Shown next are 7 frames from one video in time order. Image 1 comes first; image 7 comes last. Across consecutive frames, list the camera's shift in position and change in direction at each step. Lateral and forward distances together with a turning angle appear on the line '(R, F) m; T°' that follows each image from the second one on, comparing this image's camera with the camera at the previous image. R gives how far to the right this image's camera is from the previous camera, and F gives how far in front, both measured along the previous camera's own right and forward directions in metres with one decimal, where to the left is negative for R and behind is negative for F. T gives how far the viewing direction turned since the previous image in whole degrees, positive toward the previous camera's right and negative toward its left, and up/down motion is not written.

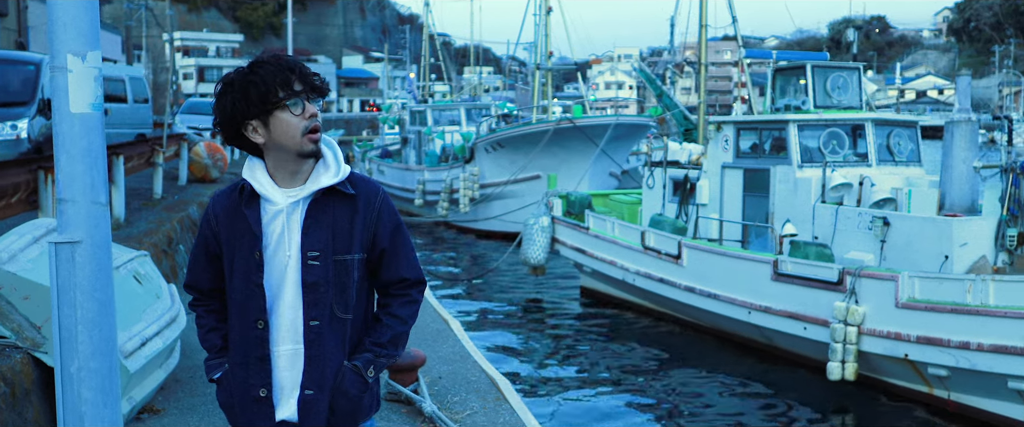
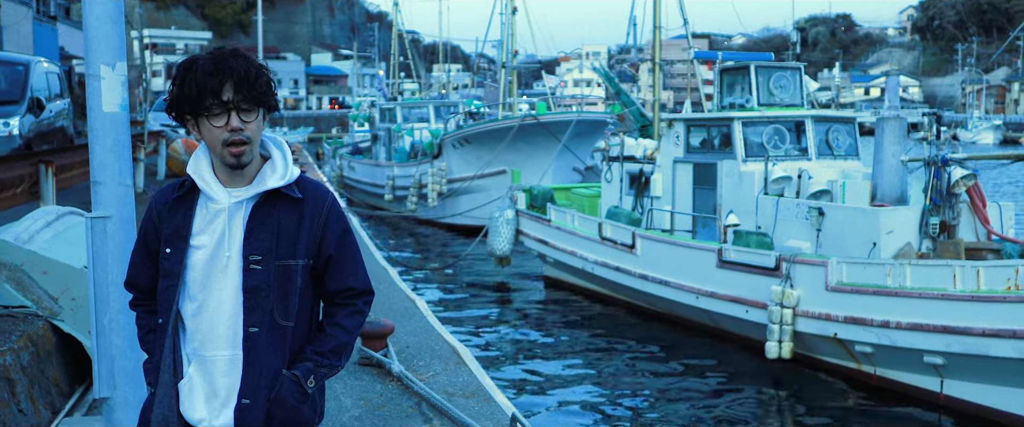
(+0.1, -0.7) m; +2°
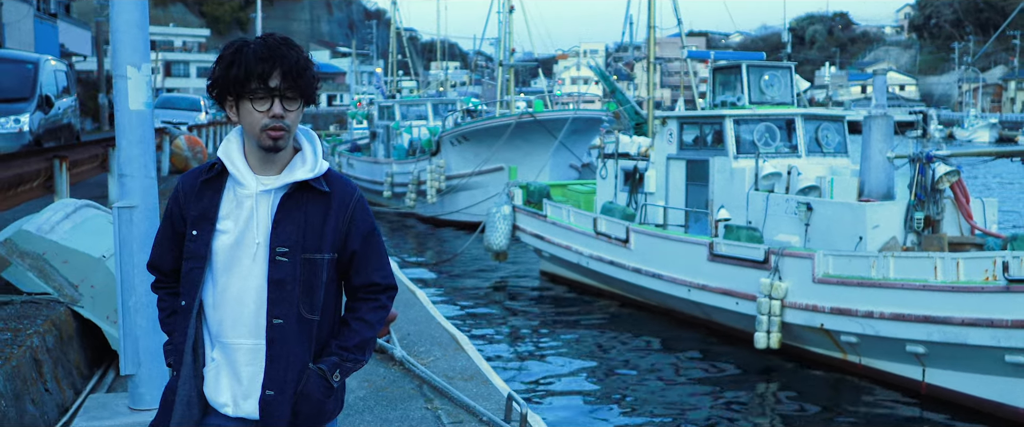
(0.0, -0.3) m; 0°
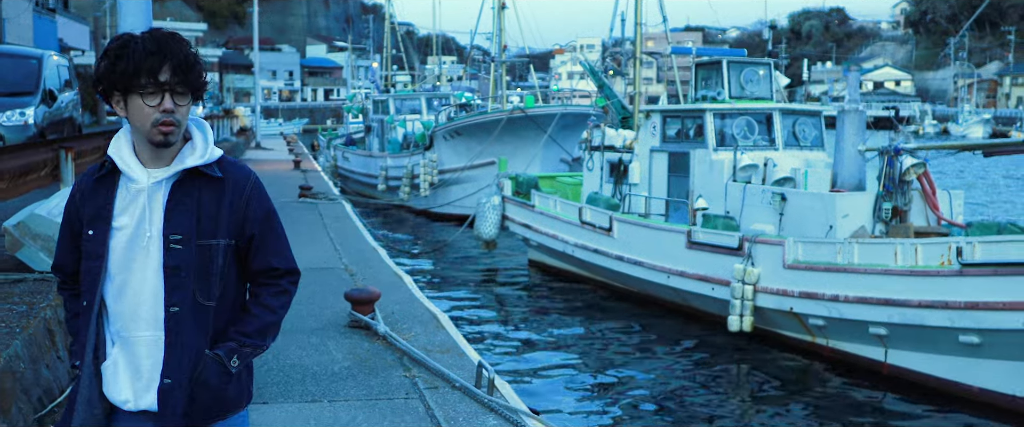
(+0.1, -0.5) m; 0°
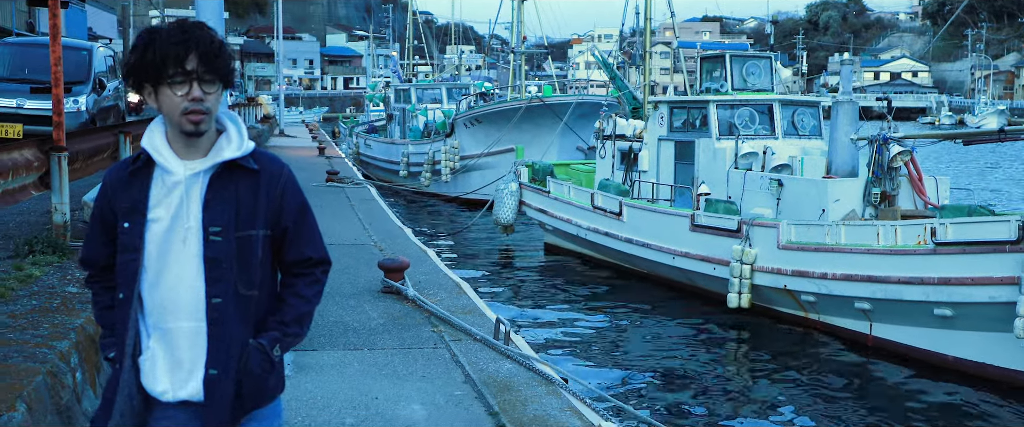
(0.0, -0.9) m; -1°
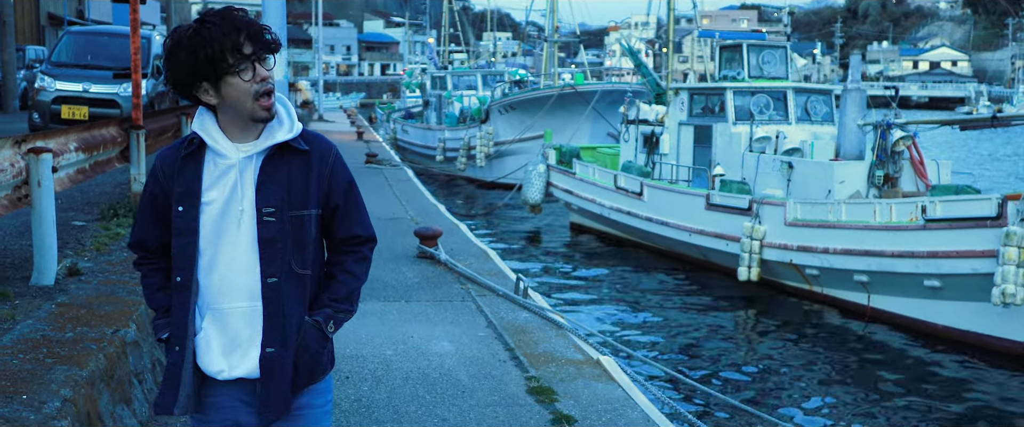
(+0.1, -0.9) m; -2°
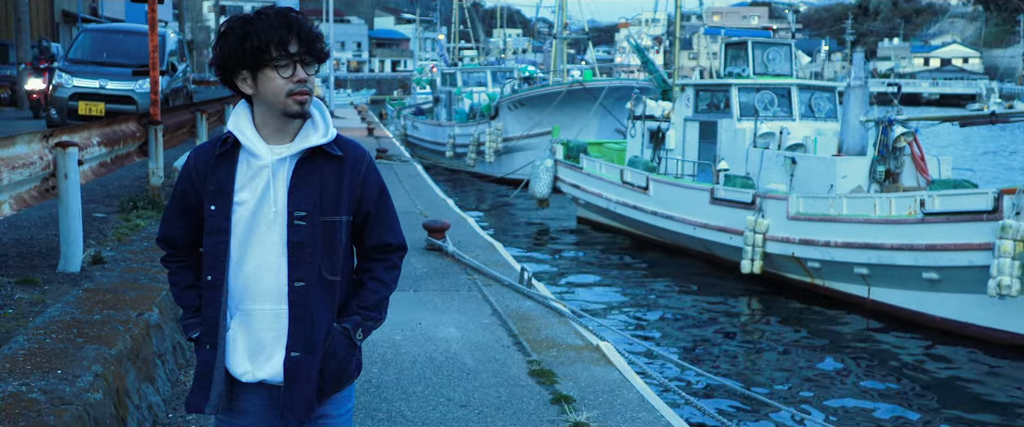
(0.0, -0.2) m; -1°
